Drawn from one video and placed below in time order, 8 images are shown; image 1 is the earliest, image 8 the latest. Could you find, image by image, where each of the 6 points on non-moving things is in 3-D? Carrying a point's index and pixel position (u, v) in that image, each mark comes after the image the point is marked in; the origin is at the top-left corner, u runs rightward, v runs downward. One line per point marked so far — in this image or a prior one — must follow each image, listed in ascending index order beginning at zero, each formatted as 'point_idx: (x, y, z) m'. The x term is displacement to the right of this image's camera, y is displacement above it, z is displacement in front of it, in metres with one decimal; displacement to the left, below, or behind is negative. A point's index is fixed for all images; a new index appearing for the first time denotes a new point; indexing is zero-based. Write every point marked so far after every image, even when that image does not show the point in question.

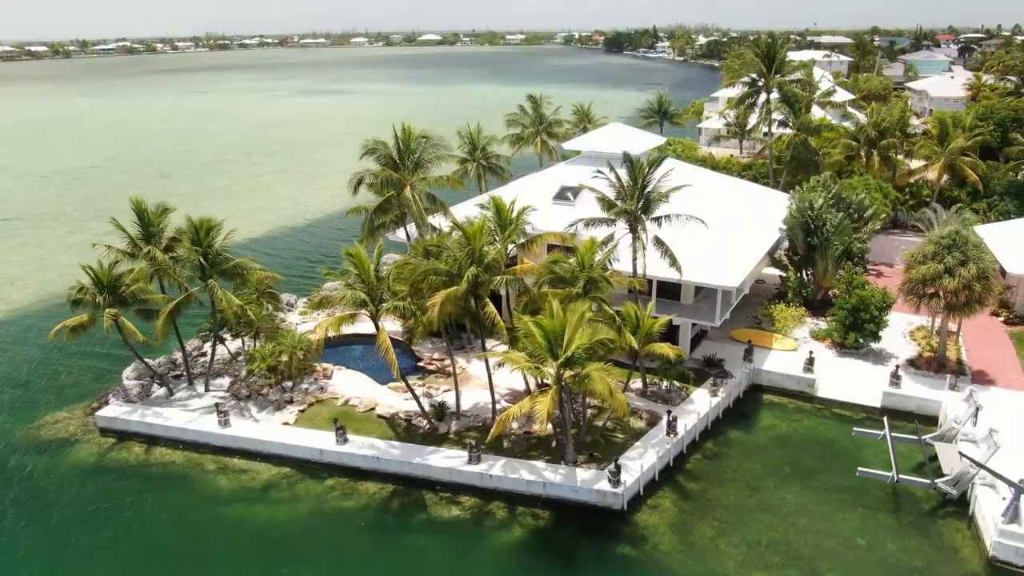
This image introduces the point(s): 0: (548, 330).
0: (+0.9, -0.9, +17.0) m
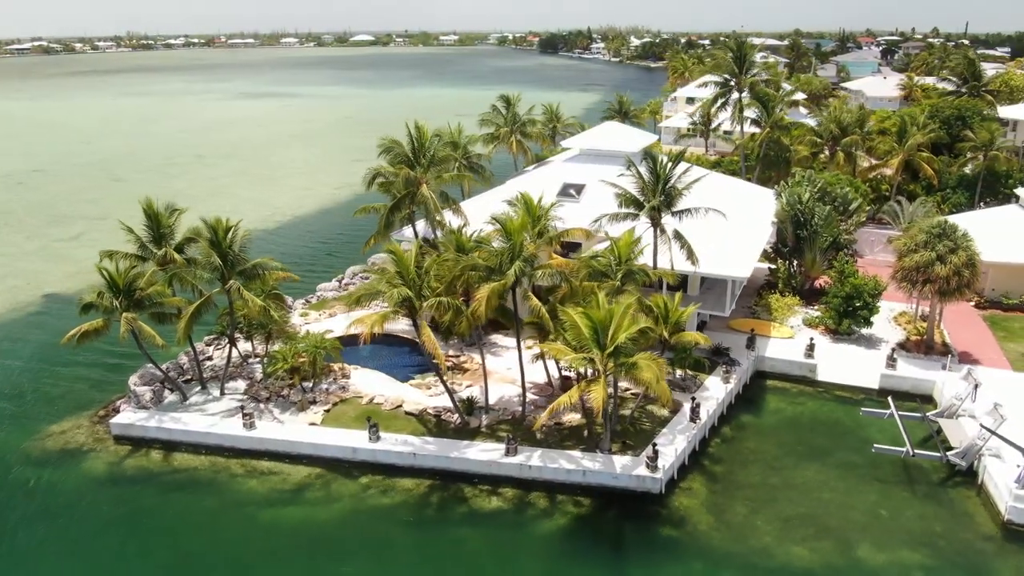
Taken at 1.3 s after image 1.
0: (+2.0, -0.8, +17.6) m
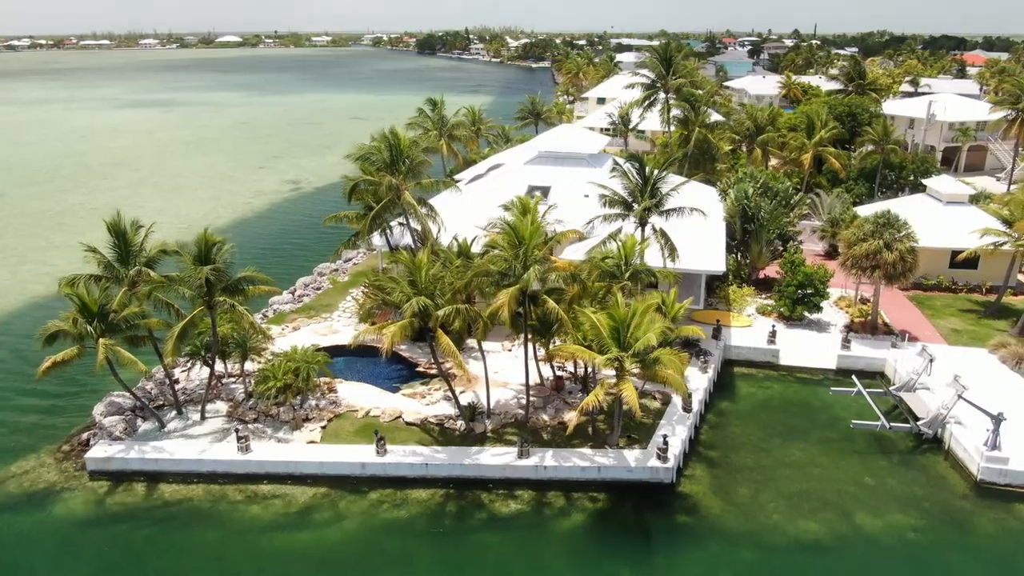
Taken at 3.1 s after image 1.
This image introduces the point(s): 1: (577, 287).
0: (+2.5, -0.8, +18.1) m
1: (+1.7, +0.1, +19.2) m
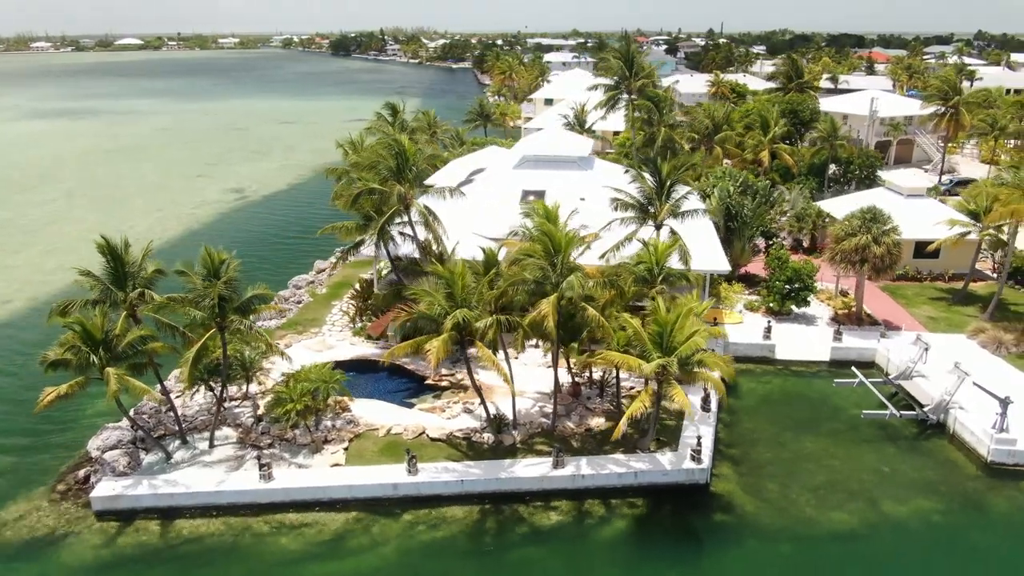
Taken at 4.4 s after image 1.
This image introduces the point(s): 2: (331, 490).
0: (+3.5, -0.9, +18.0) m
1: (+2.5, -0.1, +19.0) m
2: (-4.4, -4.9, +19.3) m
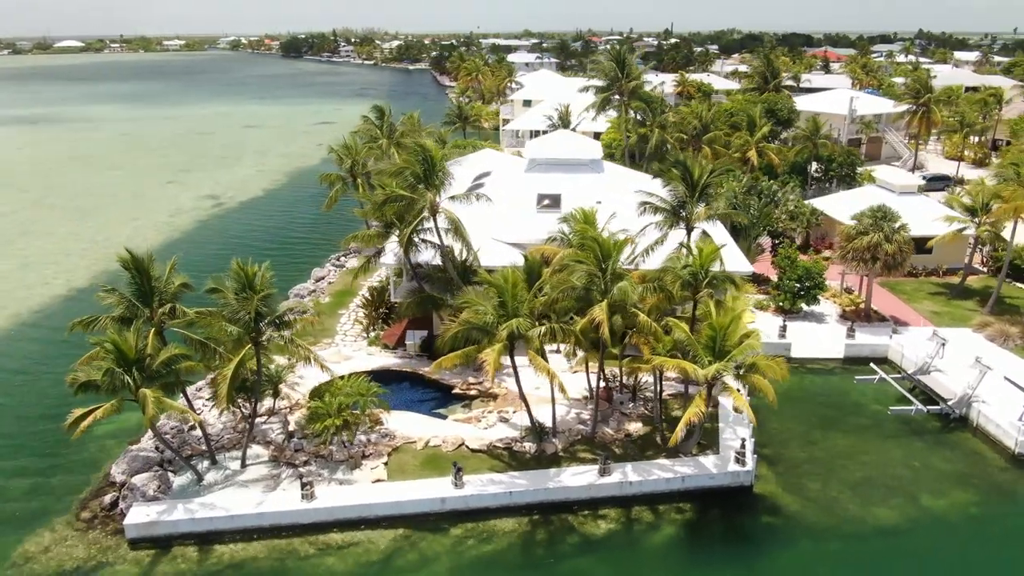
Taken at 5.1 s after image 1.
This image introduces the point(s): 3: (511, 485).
0: (+4.6, -0.9, +18.0) m
1: (+3.6, -0.2, +18.9) m
2: (-3.2, -5.2, +18.7) m
3: (0.0, -4.9, +19.4) m
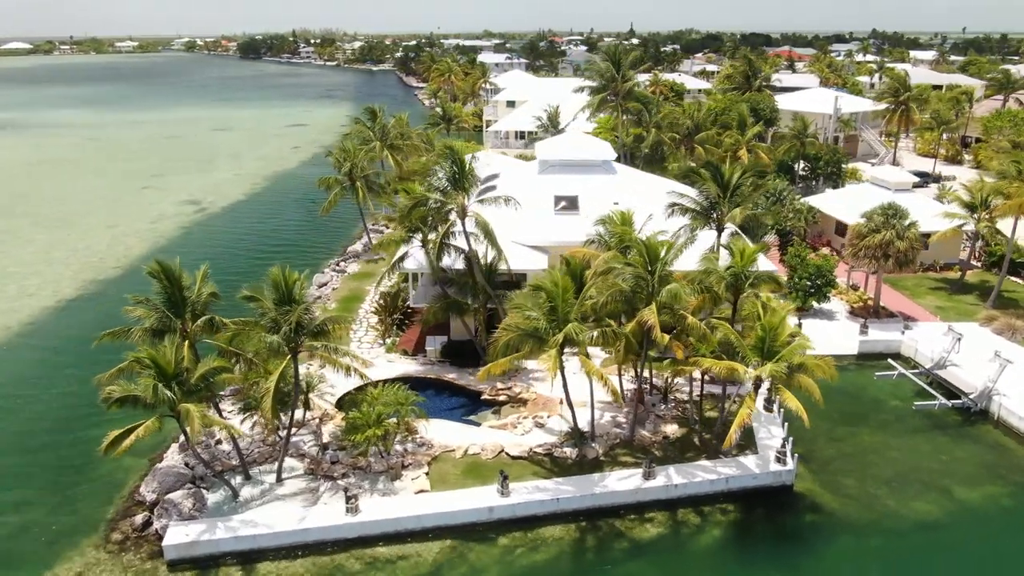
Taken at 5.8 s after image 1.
0: (+5.8, -1.0, +18.0) m
1: (+4.6, -0.2, +18.8) m
2: (-2.1, -5.4, +18.3) m
3: (+1.1, -5.0, +19.1) m
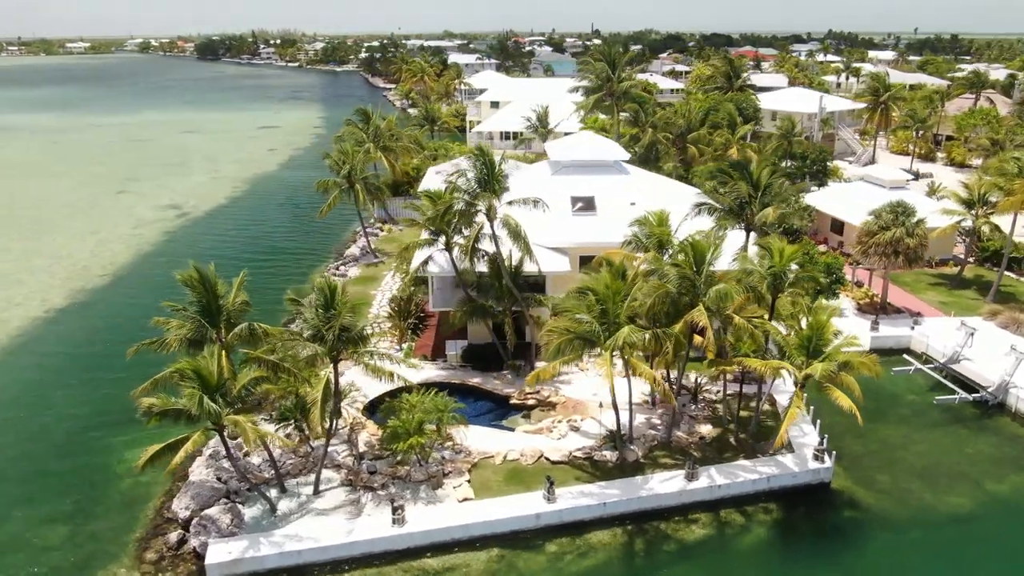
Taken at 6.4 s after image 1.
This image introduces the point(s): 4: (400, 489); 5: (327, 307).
0: (+6.8, -0.9, +18.0) m
1: (+5.7, -0.2, +18.8) m
2: (-0.9, -5.5, +18.0) m
3: (+2.2, -5.0, +19.0) m
4: (-2.7, -4.9, +19.1) m
5: (-4.2, -0.4, +17.6) m
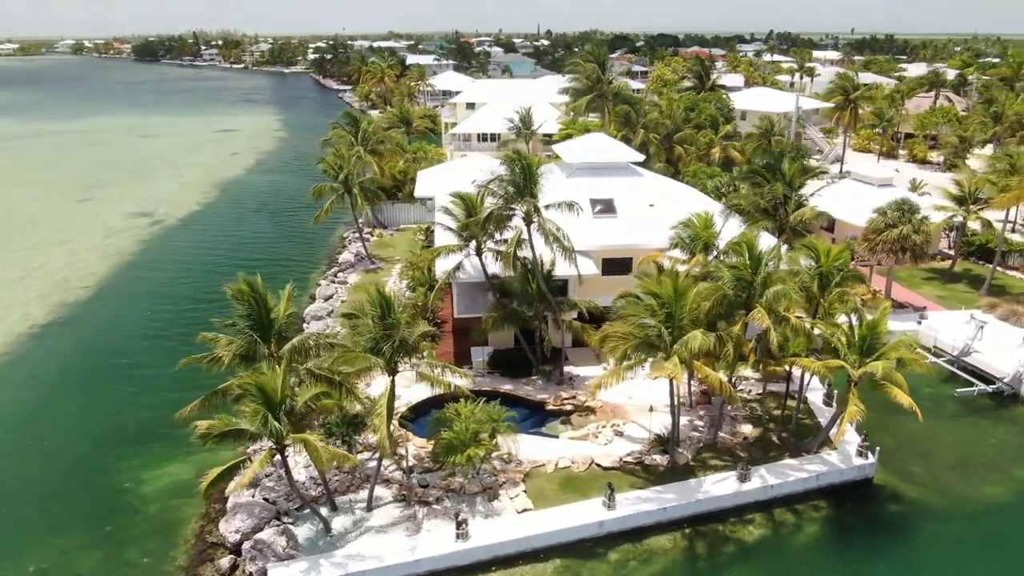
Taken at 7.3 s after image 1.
0: (+8.2, -0.9, +18.2) m
1: (+6.9, -0.2, +19.0) m
2: (+0.5, -5.6, +17.7) m
3: (+3.6, -5.1, +18.9) m
4: (-1.3, -5.1, +18.6) m
5: (-2.8, -0.7, +17.1) m
